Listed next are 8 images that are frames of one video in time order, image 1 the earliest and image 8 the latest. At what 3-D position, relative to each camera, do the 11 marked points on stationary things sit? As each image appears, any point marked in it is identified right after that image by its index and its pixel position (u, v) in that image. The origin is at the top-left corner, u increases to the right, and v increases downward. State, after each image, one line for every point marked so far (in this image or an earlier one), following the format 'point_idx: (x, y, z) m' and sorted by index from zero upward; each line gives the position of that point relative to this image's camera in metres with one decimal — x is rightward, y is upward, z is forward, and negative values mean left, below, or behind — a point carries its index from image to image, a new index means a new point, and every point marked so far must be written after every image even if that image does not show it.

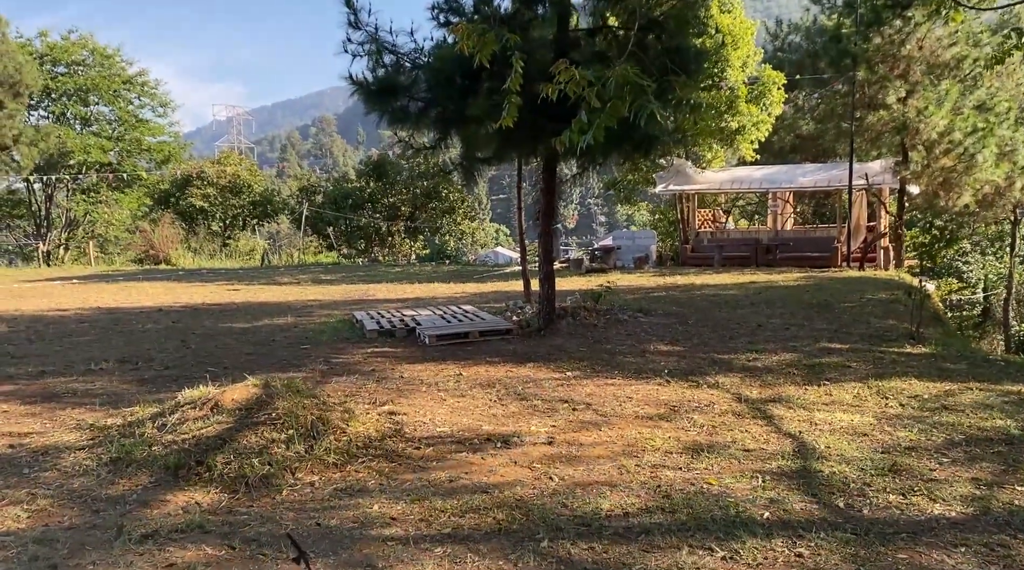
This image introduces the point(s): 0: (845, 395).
0: (+2.6, -0.9, +7.6) m
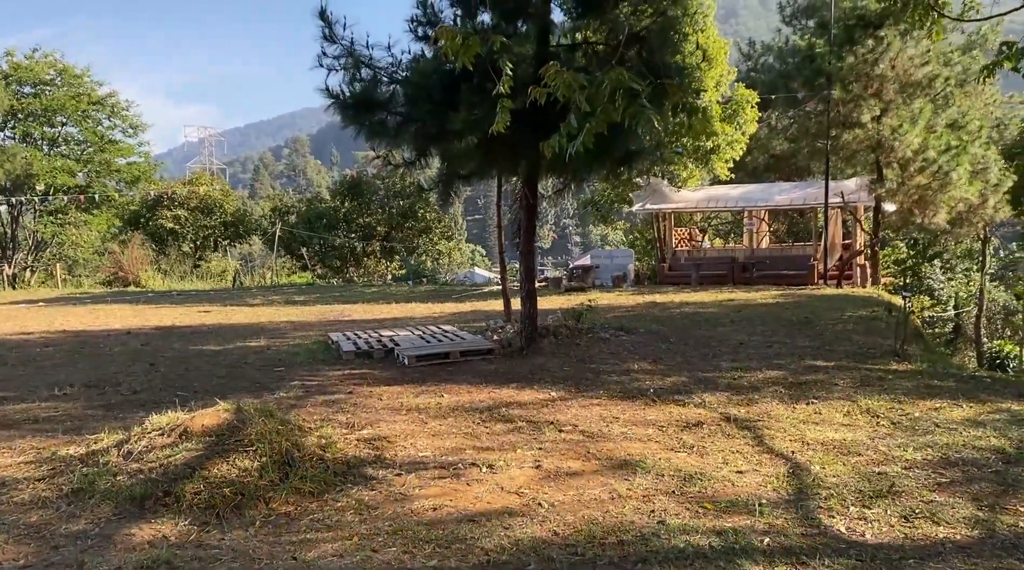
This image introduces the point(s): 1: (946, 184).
0: (+2.5, -1.0, +7.5) m
1: (+7.6, +1.7, +17.0) m
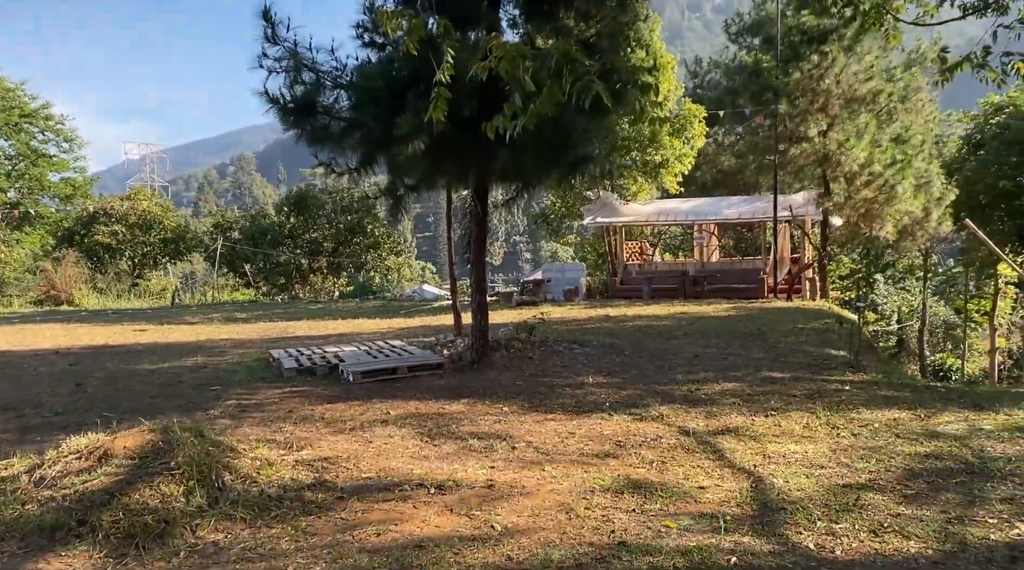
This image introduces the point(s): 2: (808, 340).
0: (+2.1, -1.0, +7.3) m
1: (+6.7, +1.5, +17.1) m
2: (+3.7, -0.7, +12.1) m
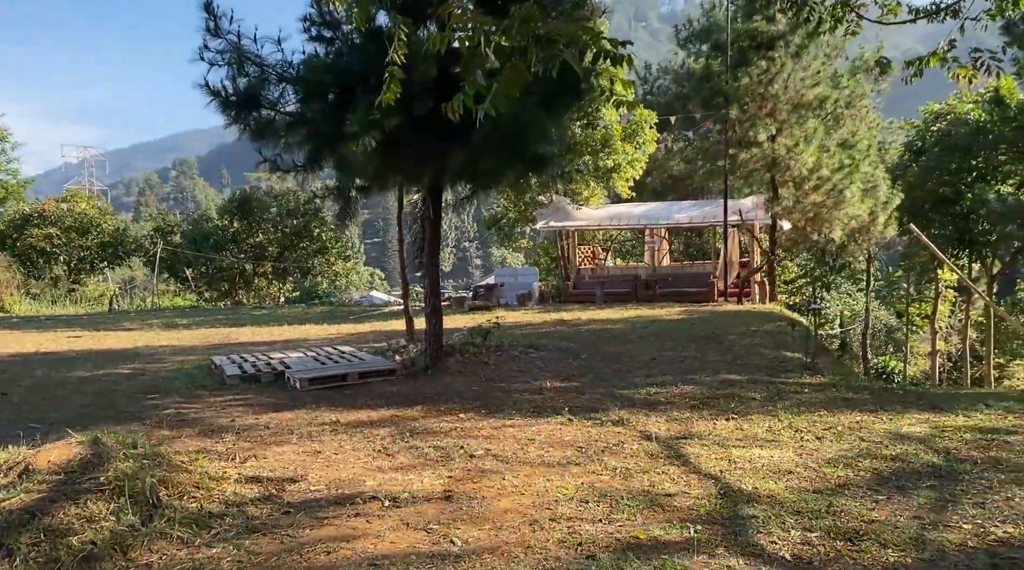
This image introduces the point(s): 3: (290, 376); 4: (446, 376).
0: (+1.8, -1.0, +7.1) m
1: (+5.8, +1.5, +17.2) m
2: (+3.1, -0.7, +12.0) m
3: (-1.9, -0.8, +8.5) m
4: (-0.6, -0.8, +8.8) m
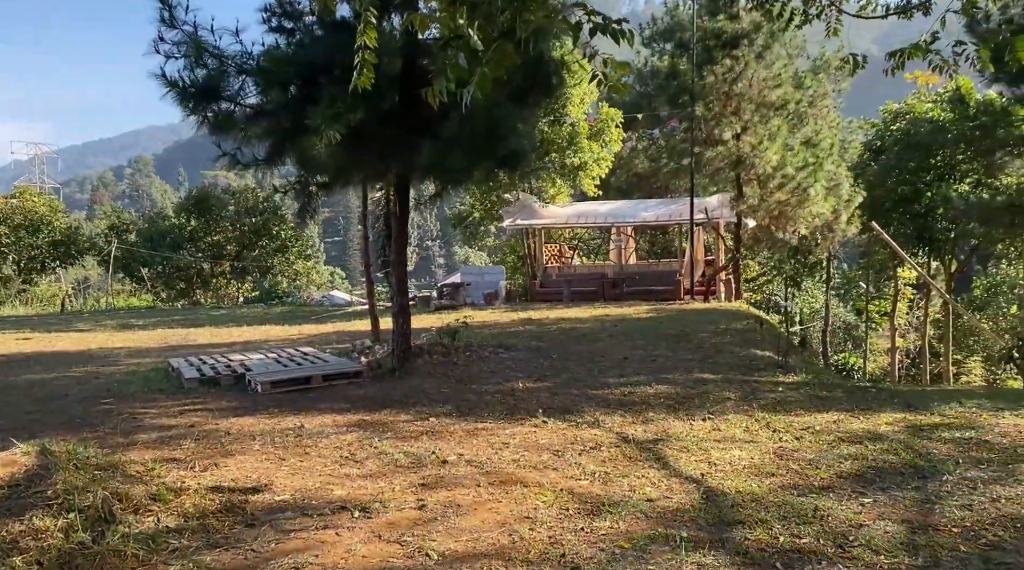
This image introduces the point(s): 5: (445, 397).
0: (+1.6, -1.0, +6.9) m
1: (+5.2, +1.5, +17.2) m
2: (+2.7, -0.7, +11.9) m
3: (-2.2, -0.8, +8.2) m
4: (-0.9, -0.8, +8.6) m
5: (-0.5, -0.9, +7.7) m
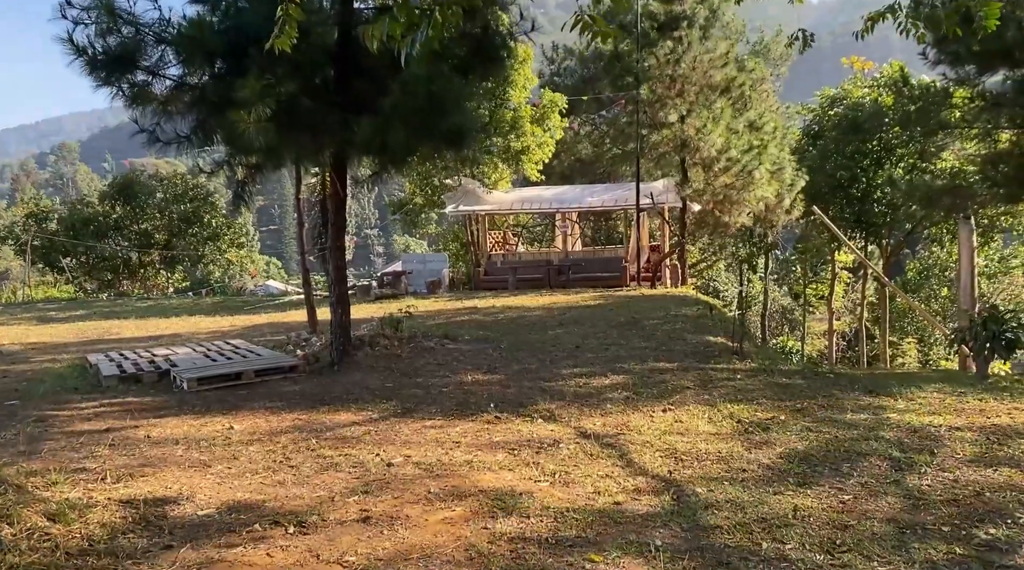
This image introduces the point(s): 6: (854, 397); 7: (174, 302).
0: (+1.3, -0.9, +6.6) m
1: (+4.2, +1.8, +17.0) m
2: (+2.0, -0.5, +11.5) m
3: (-2.6, -0.7, +7.6) m
4: (-1.3, -0.7, +8.0) m
5: (-0.9, -0.8, +7.1) m
6: (+2.7, -0.9, +7.6) m
7: (-6.1, -0.3, +17.7) m
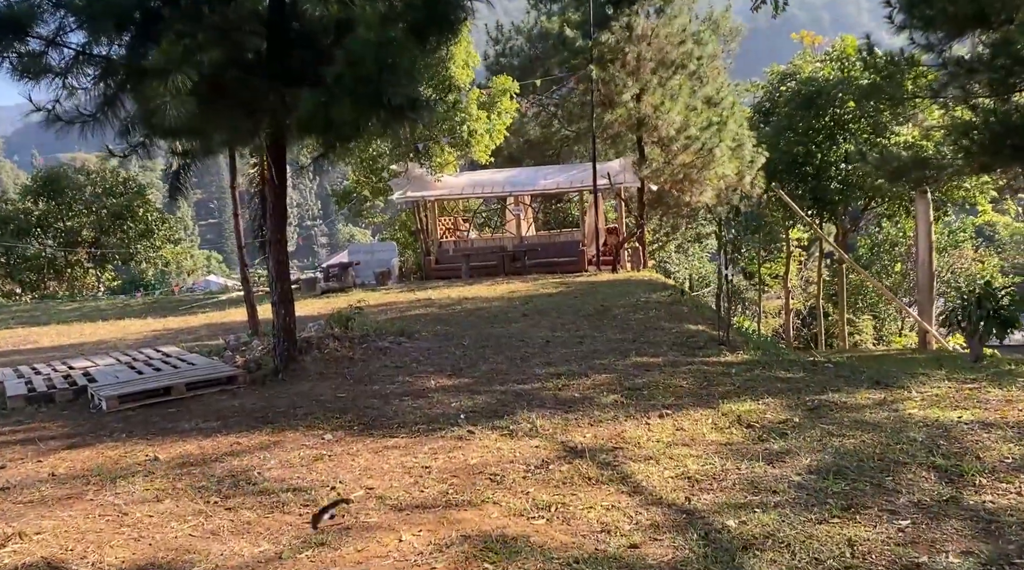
0: (+1.1, -0.8, +5.7) m
1: (+3.4, +2.1, +16.2) m
2: (+1.6, -0.3, +10.7) m
3: (-2.8, -0.7, +6.5) m
4: (-1.5, -0.7, +7.0) m
5: (-1.1, -0.8, +6.2) m
6: (+2.5, -0.7, +6.9) m
7: (-6.9, -0.3, +16.5) m
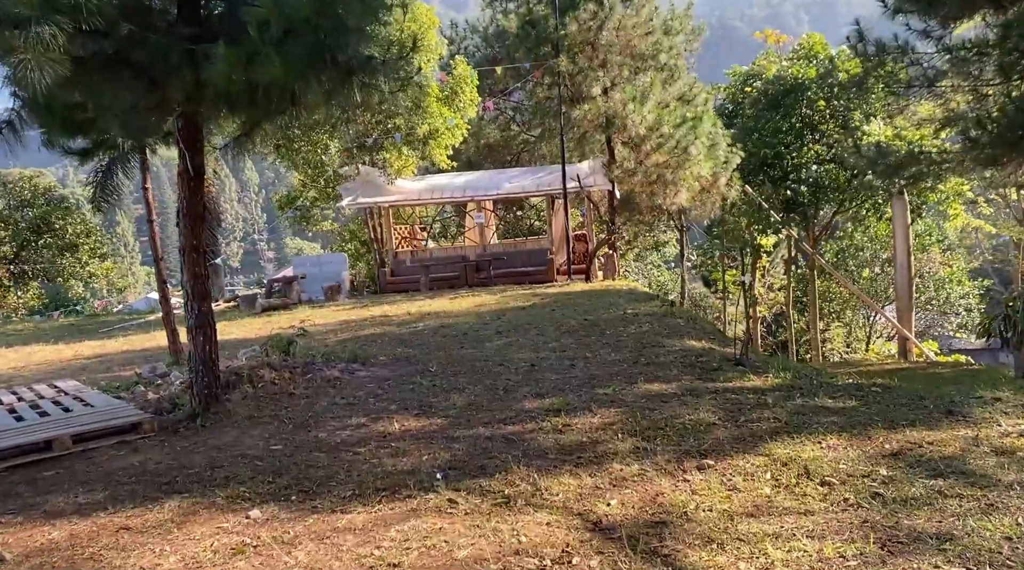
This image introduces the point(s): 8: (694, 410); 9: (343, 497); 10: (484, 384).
0: (+1.1, -0.9, +4.2) m
1: (+2.8, +1.9, +14.9) m
2: (+1.4, -0.4, +9.3) m
3: (-2.8, -0.8, +4.9) m
4: (-1.6, -0.8, +5.4) m
5: (-1.1, -0.8, +4.6) m
6: (+2.4, -0.8, +5.5) m
7: (-7.4, -0.6, +14.6) m
8: (+1.1, -0.7, +5.8) m
9: (-0.7, -0.9, +4.1) m
10: (-0.2, -0.7, +6.6) m
